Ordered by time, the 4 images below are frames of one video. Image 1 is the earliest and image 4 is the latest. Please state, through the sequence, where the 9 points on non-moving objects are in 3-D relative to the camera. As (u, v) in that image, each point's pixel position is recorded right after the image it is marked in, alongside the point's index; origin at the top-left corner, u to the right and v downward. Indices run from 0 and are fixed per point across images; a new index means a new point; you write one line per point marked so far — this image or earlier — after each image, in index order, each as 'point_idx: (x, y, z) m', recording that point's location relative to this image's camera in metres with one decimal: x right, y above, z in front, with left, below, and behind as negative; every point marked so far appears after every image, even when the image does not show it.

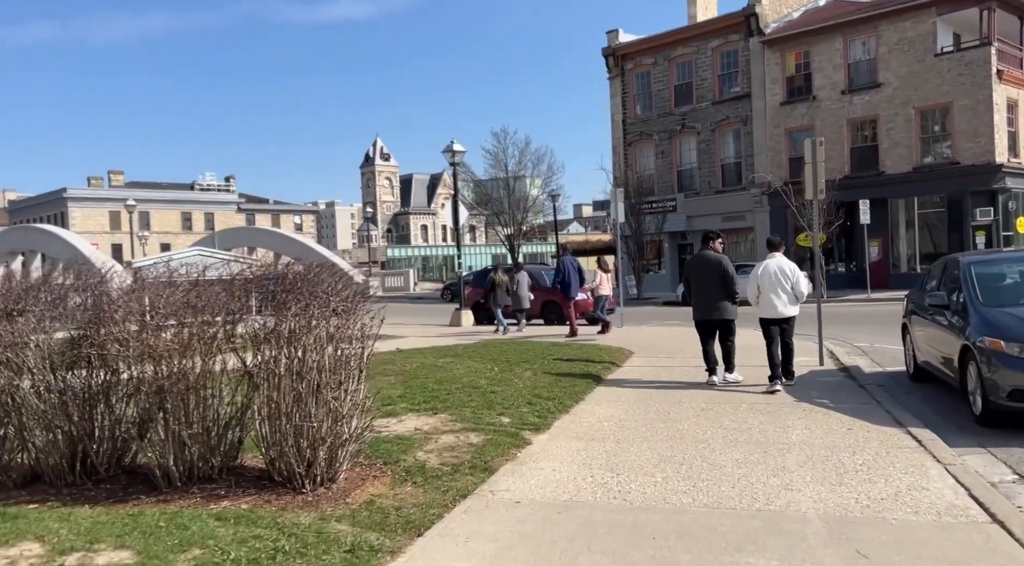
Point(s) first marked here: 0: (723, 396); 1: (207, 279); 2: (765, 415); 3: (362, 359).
0: (+2.3, -1.2, +8.2) m
1: (-2.0, 0.0, +4.9) m
2: (+2.4, -1.2, +7.0) m
3: (-1.0, -0.5, +4.9) m
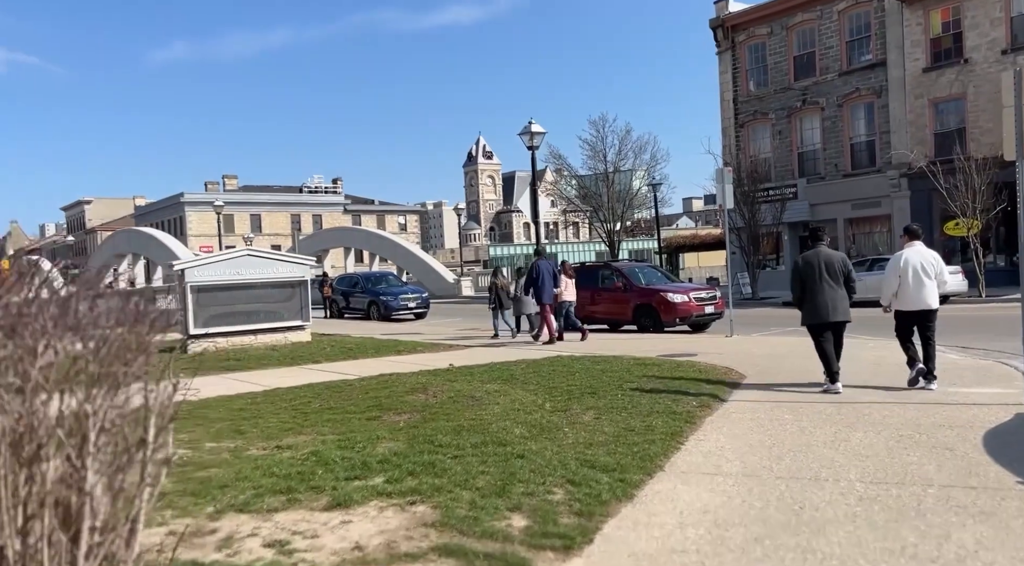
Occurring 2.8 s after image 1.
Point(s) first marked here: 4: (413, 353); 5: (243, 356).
0: (+2.5, -1.2, +5.1) m
1: (-2.1, -0.1, +2.5) m
2: (+2.5, -1.3, +4.0) m
3: (-1.1, -0.6, +2.3) m
4: (-1.8, -1.3, +14.0) m
5: (-5.0, -1.4, +14.1) m
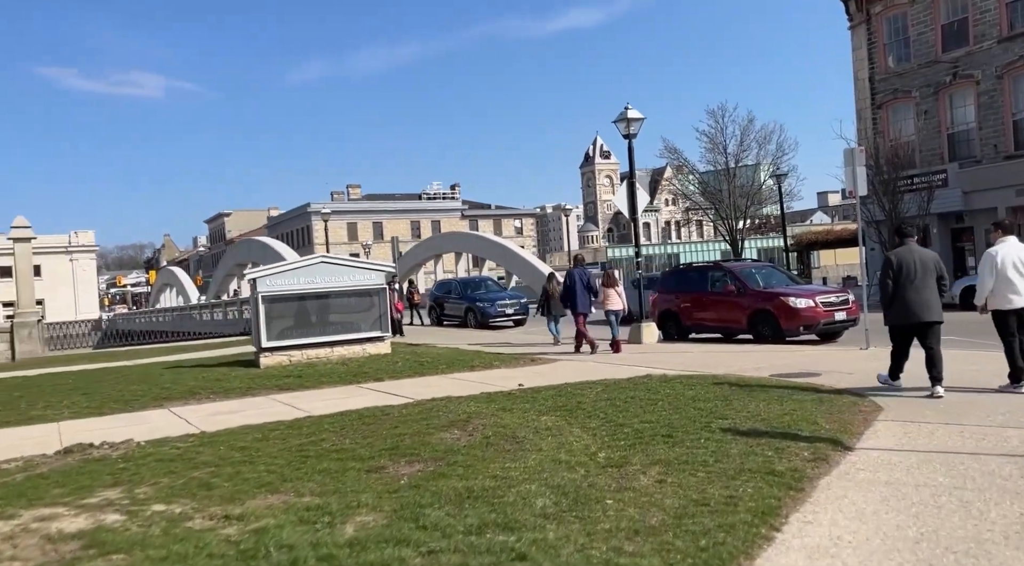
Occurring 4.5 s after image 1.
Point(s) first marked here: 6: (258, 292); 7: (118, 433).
0: (+2.5, -1.3, +3.1) m
1: (-2.5, -0.2, +1.2) m
2: (+2.2, -1.3, +2.0) m
3: (-1.6, -0.7, +0.9) m
4: (-0.4, -1.4, +12.5) m
5: (-3.5, -1.5, +13.1) m
6: (-5.0, -0.2, +14.8) m
7: (-4.2, -1.6, +8.1) m
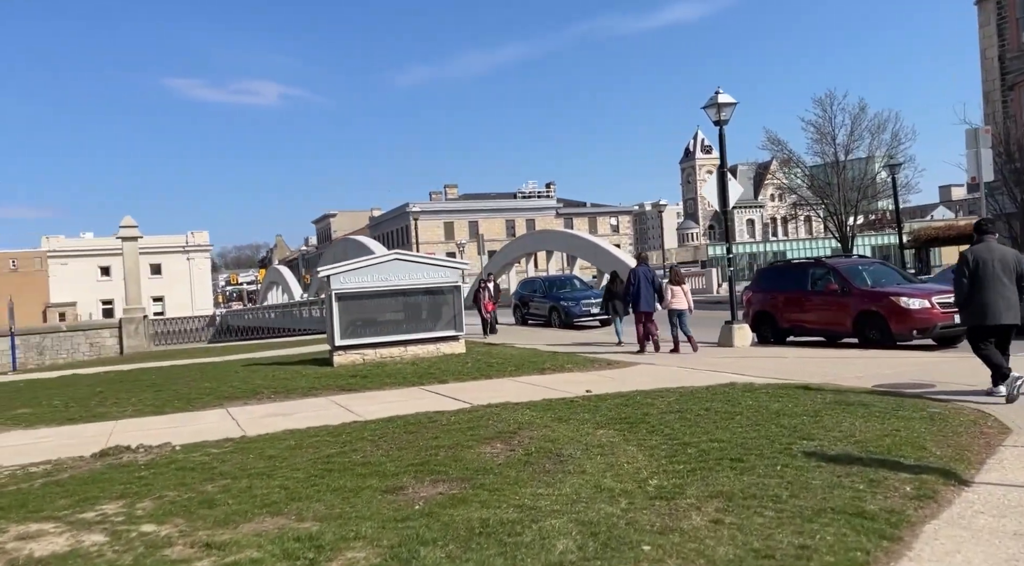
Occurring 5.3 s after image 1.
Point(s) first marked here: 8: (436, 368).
0: (+2.4, -1.3, +2.0) m
1: (-2.9, -0.2, +0.8) m
2: (+2.0, -1.3, +1.0) m
3: (-2.0, -0.6, +0.4) m
4: (+0.7, -1.4, +11.7) m
5: (-2.3, -1.5, +12.7) m
6: (-3.5, -0.2, +14.7) m
7: (-3.6, -1.6, +7.9) m
8: (-1.3, -1.4, +12.7) m
